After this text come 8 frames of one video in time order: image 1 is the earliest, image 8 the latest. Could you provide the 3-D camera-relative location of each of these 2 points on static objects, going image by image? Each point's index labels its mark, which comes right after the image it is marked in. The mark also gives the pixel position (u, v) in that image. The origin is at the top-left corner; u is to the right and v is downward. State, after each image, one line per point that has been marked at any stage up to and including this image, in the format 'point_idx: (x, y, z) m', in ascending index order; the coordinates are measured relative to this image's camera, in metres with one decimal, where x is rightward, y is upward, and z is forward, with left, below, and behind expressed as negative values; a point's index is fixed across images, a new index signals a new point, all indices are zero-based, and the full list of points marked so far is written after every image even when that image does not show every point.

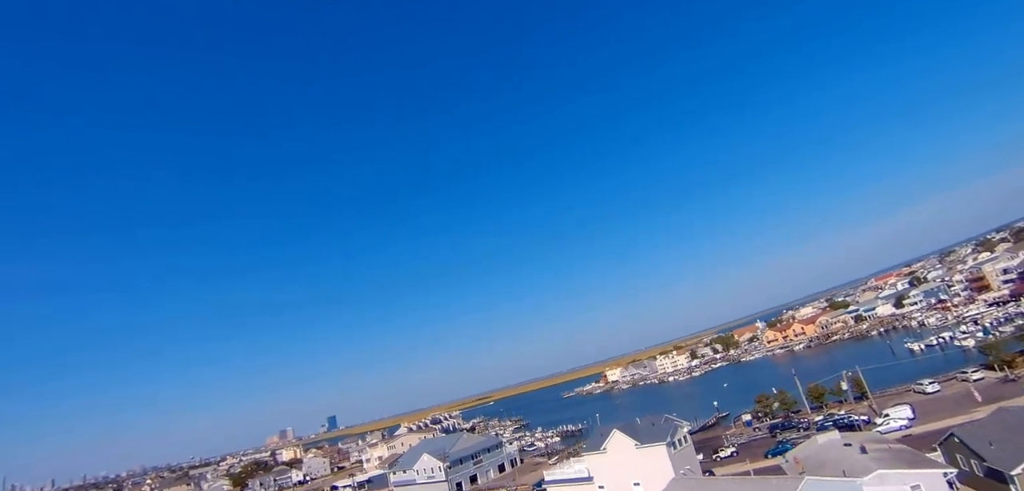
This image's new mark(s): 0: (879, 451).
0: (+10.2, -5.7, +16.1) m
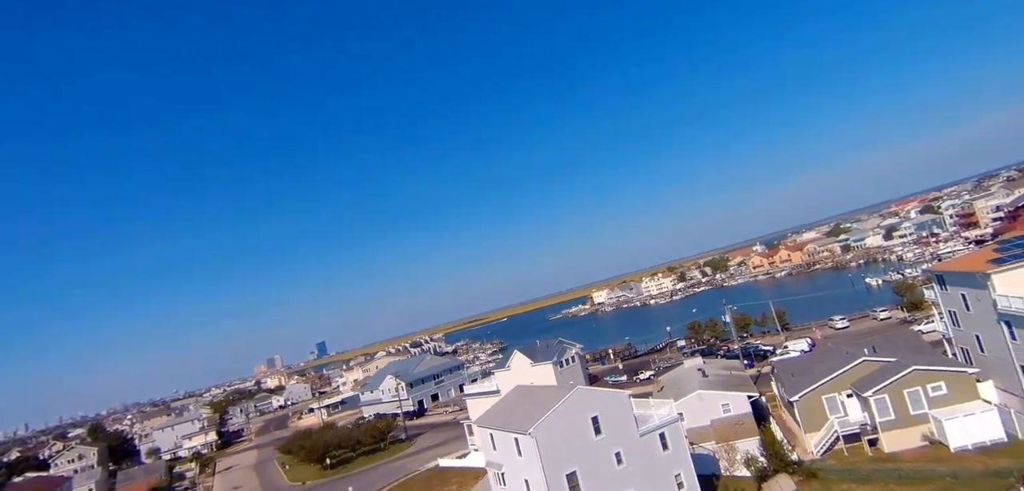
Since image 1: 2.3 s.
0: (+6.5, -4.2, +18.1) m
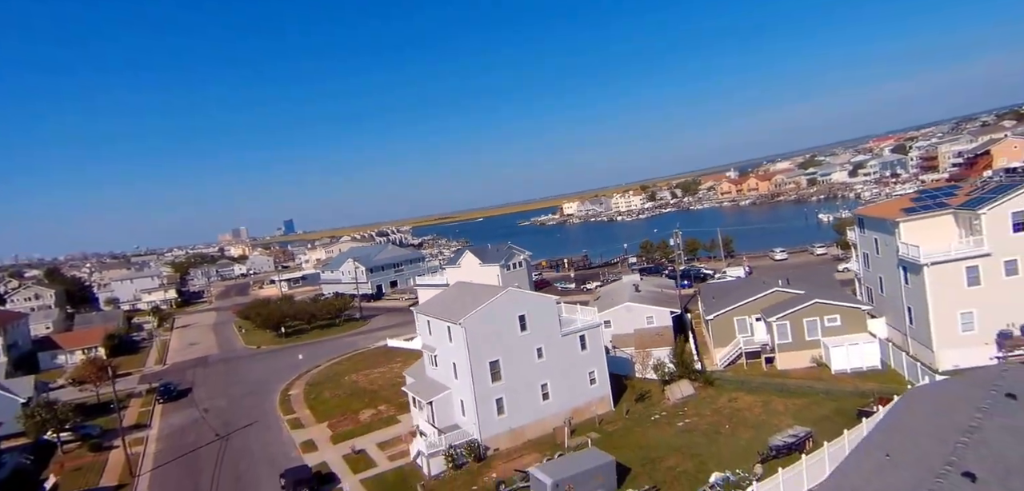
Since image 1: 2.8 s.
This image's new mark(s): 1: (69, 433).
0: (+4.6, -1.6, +19.4) m
1: (-12.4, -5.3, +15.5) m
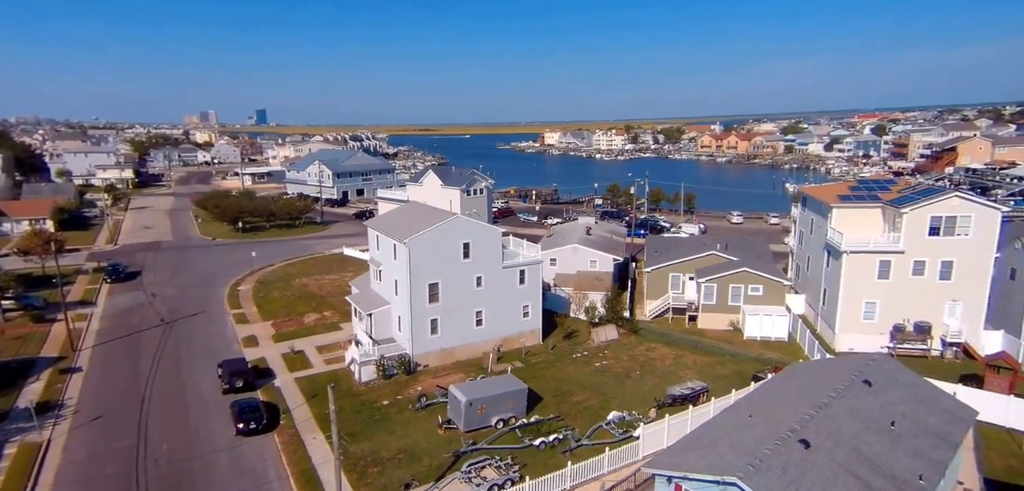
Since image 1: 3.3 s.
0: (+3.0, +0.3, +20.3) m
1: (-14.2, -1.6, +16.0) m
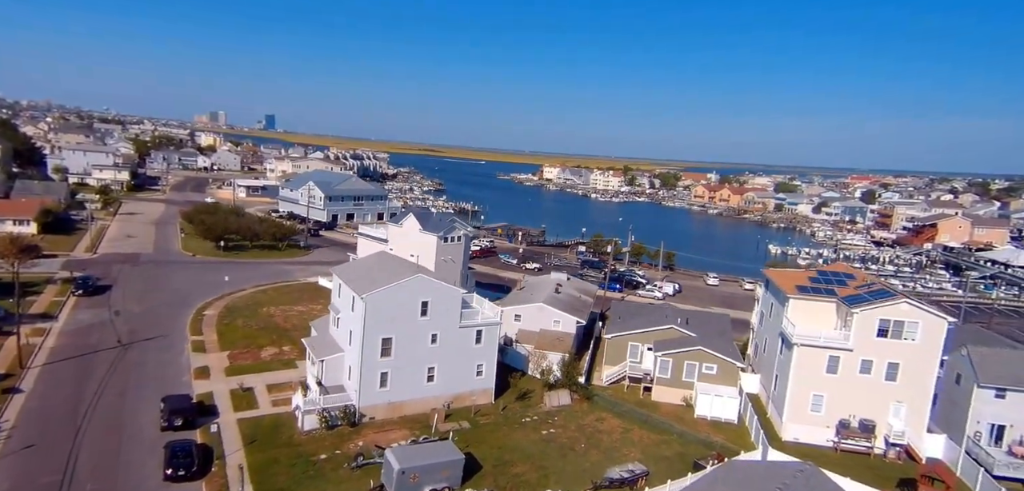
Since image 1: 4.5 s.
0: (+1.9, -1.9, +20.7) m
1: (-15.3, -1.8, +16.3) m
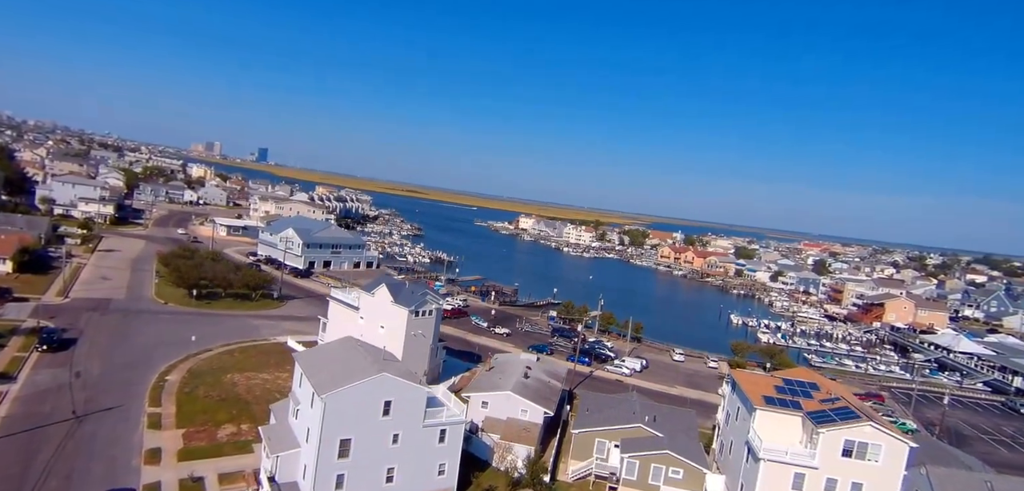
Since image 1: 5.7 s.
0: (+1.1, -5.2, +22.7) m
1: (-15.8, -3.4, +17.4) m
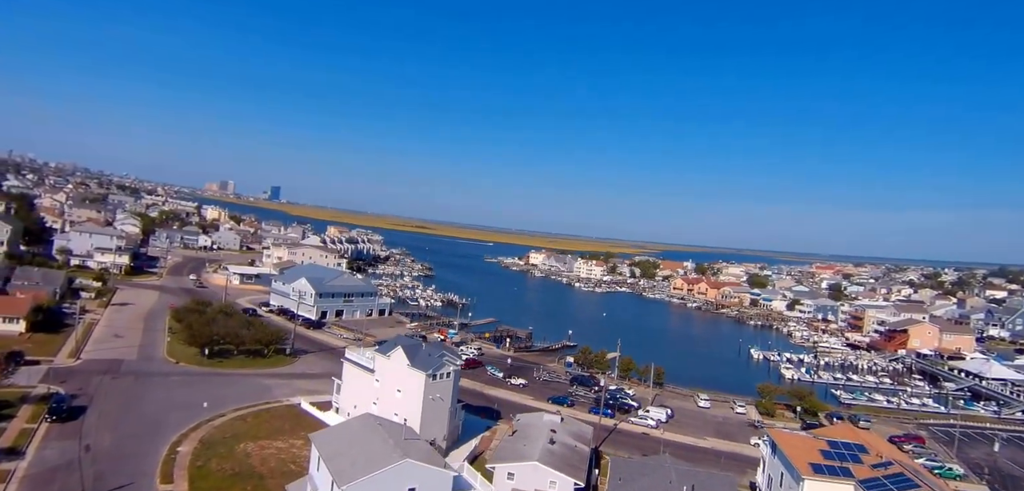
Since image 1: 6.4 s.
0: (+2.1, -7.4, +21.8) m
1: (-14.9, -5.7, +16.8) m
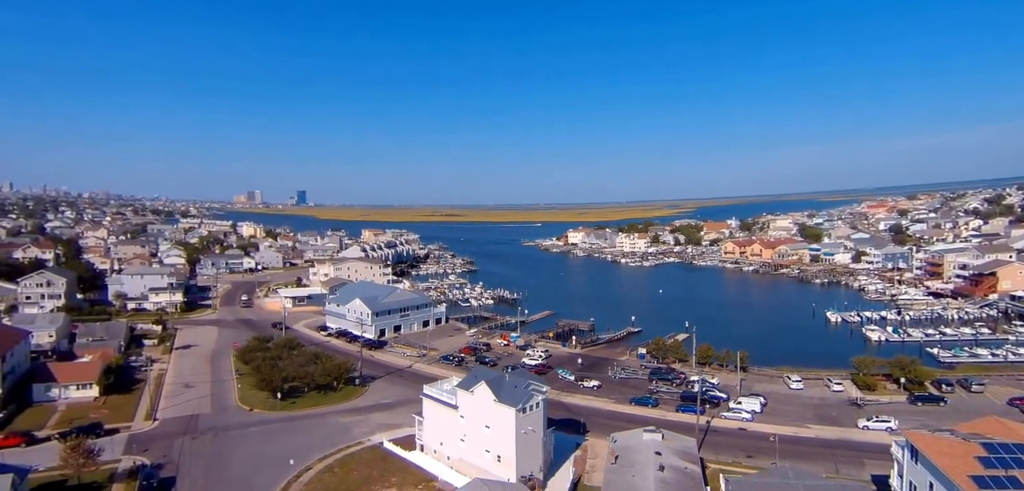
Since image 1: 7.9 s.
0: (+5.7, -7.4, +19.3) m
1: (-11.7, -7.8, +15.0) m
